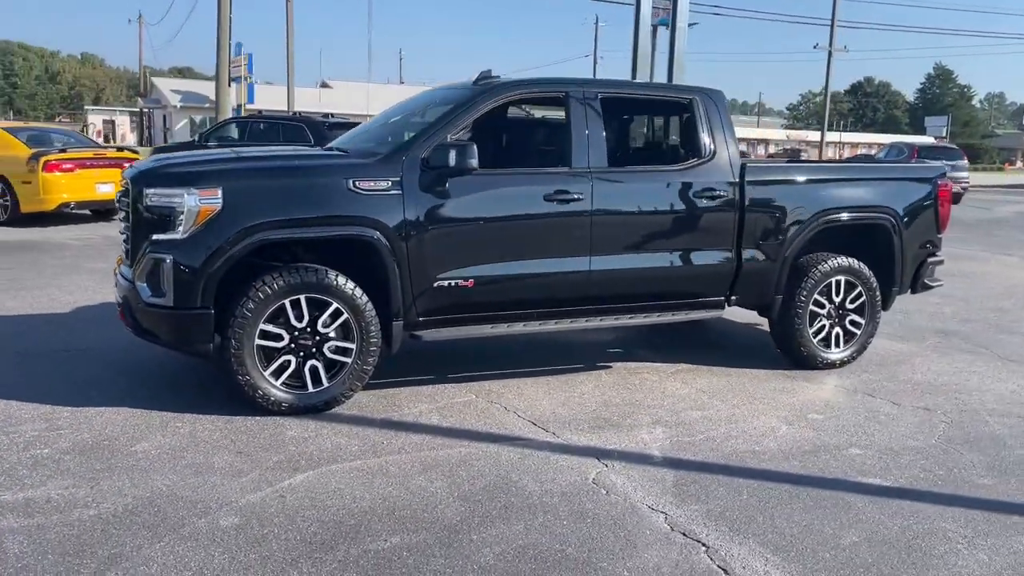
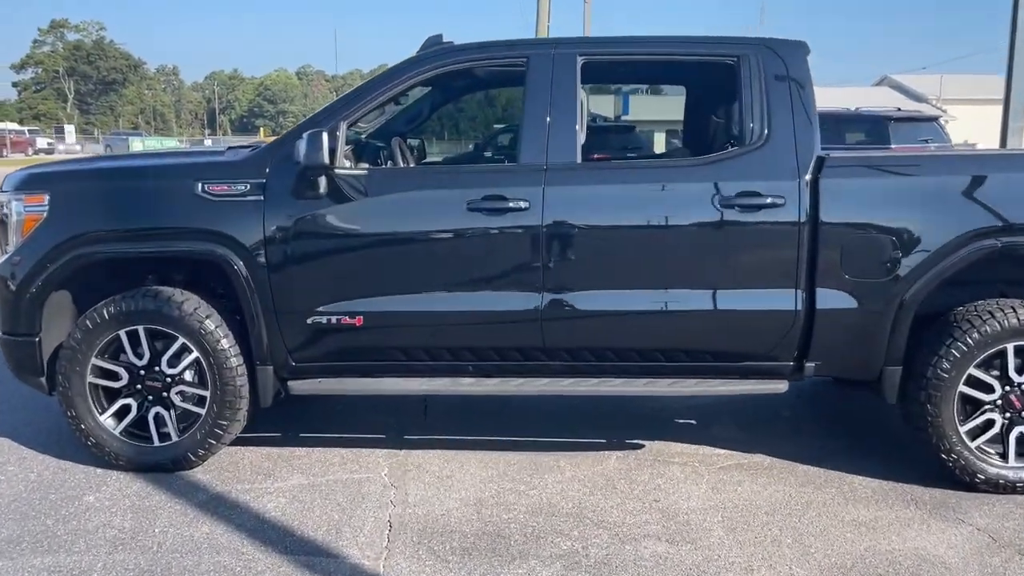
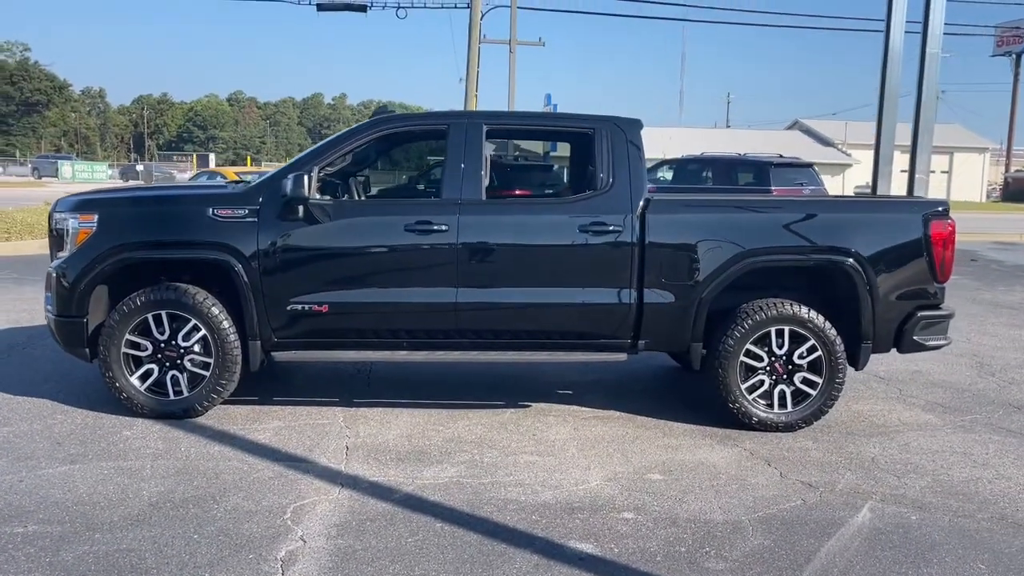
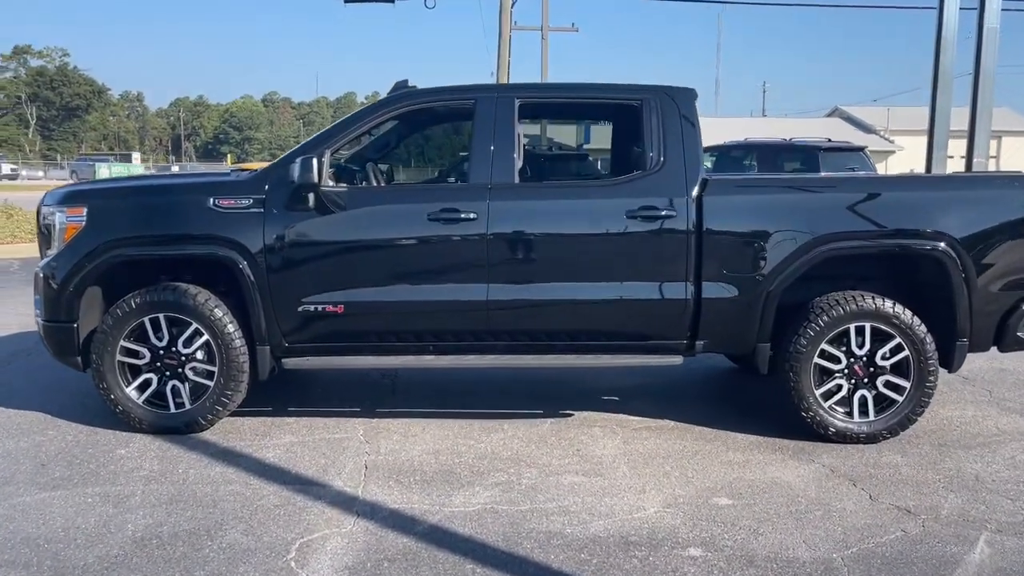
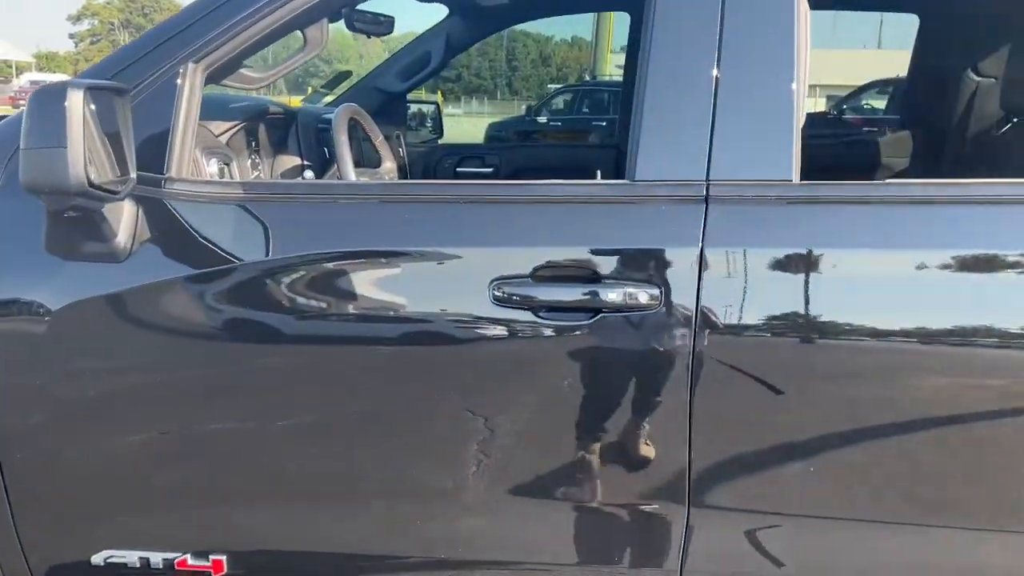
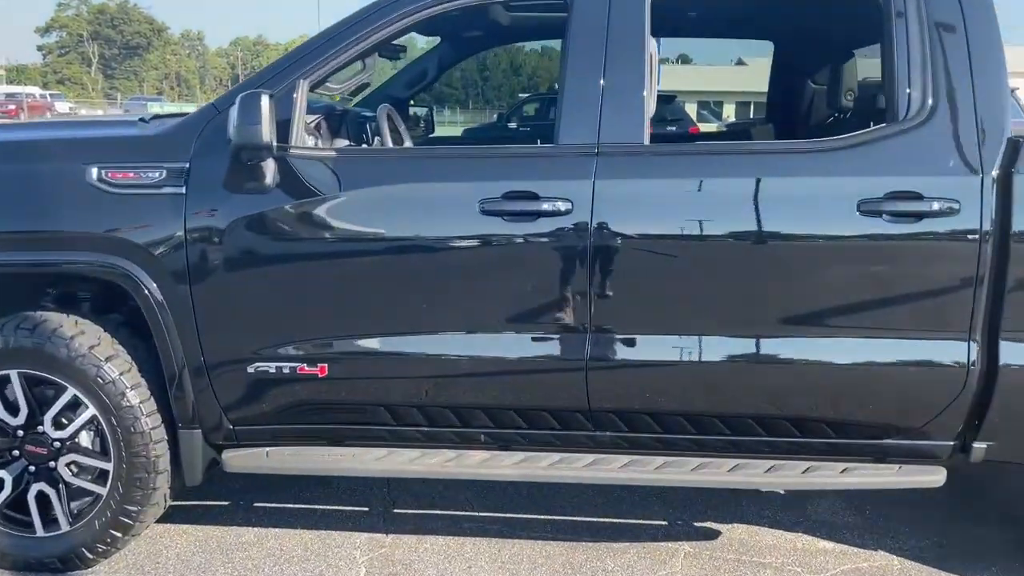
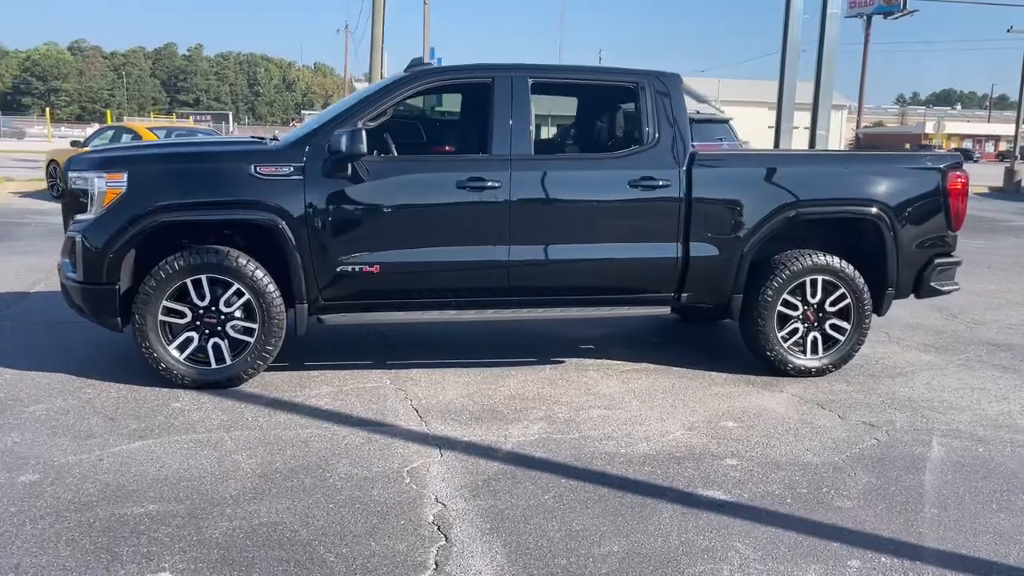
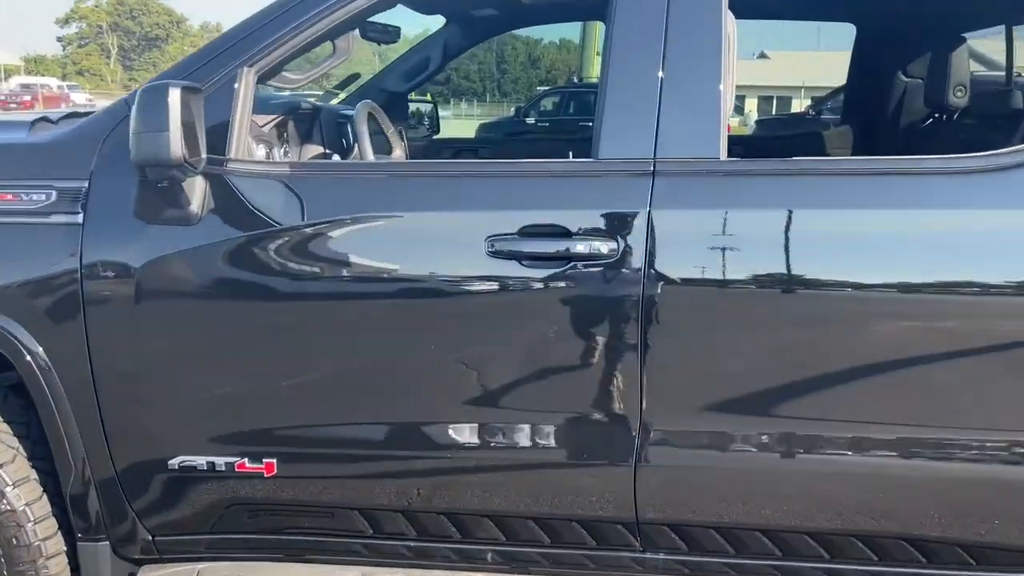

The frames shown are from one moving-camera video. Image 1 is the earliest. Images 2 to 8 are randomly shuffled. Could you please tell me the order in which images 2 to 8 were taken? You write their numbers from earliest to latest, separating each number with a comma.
7, 3, 4, 2, 6, 8, 5
